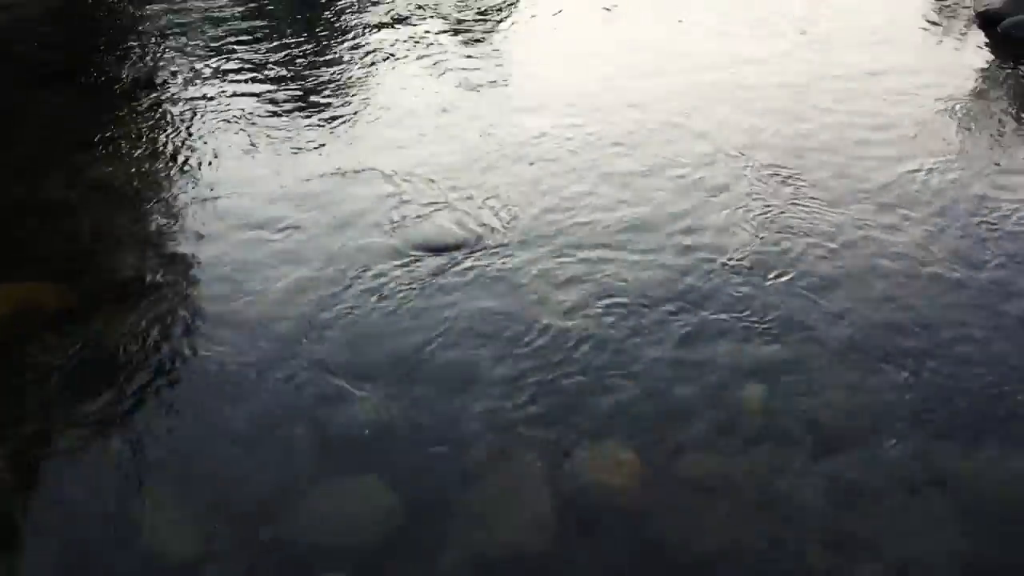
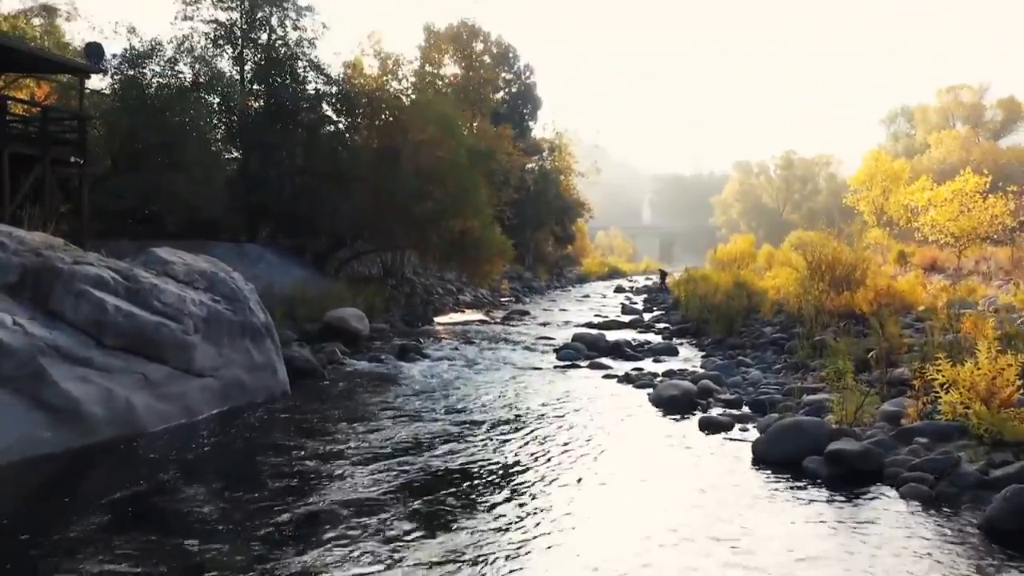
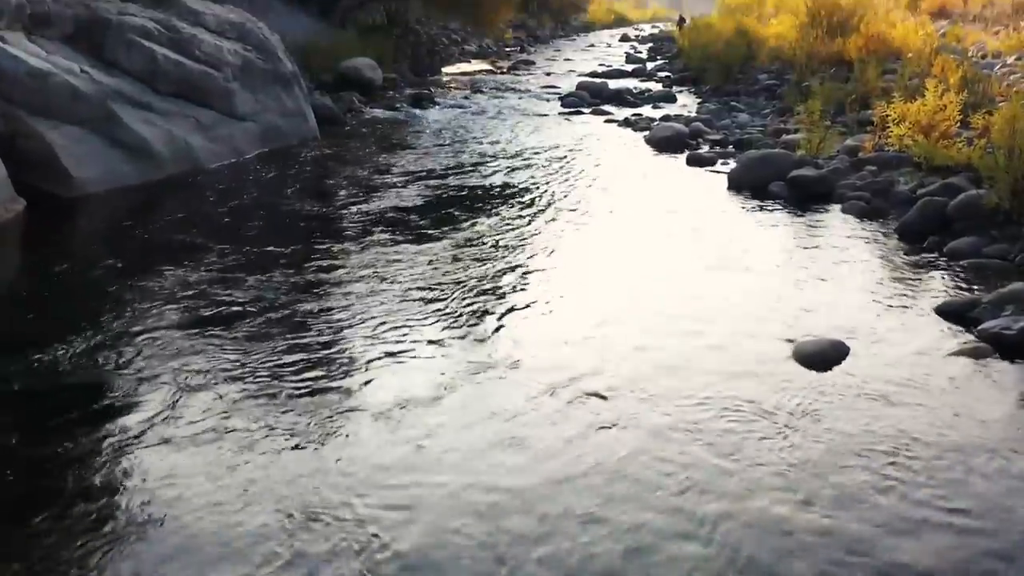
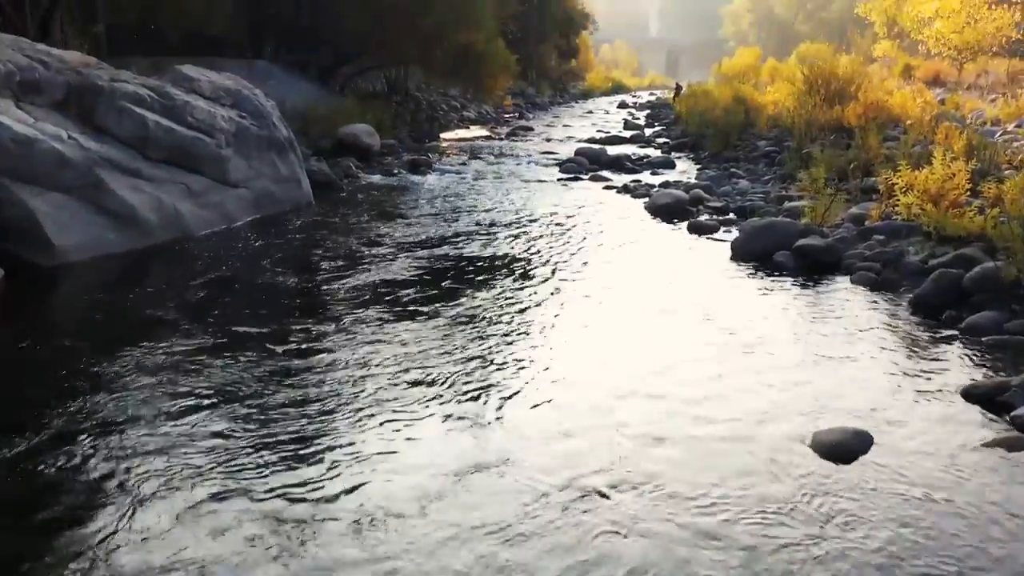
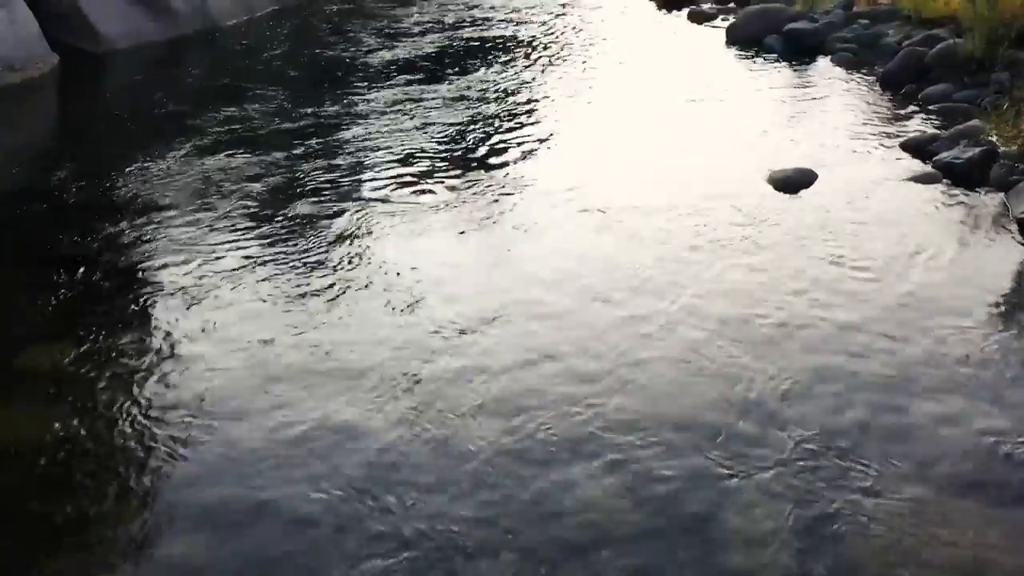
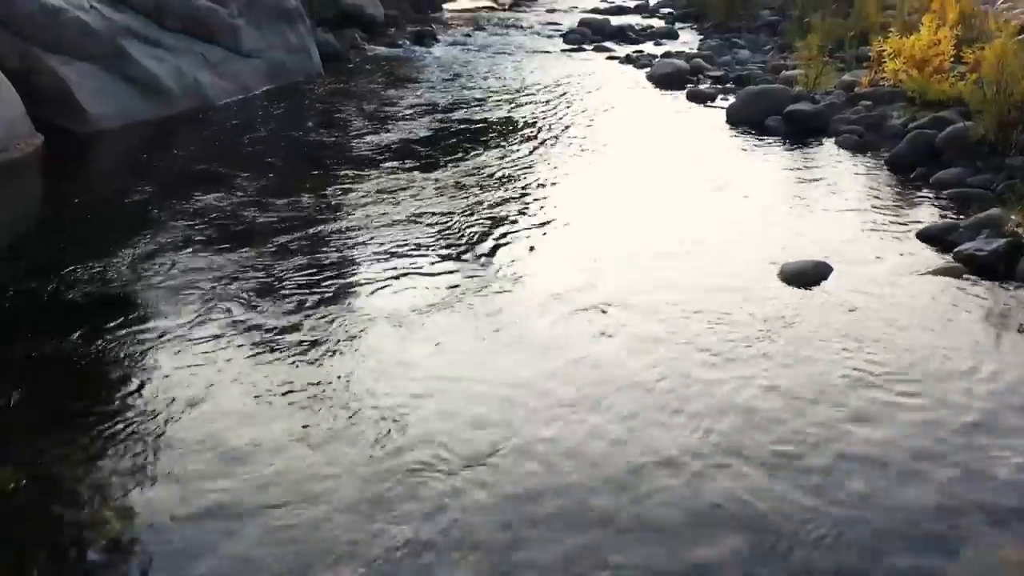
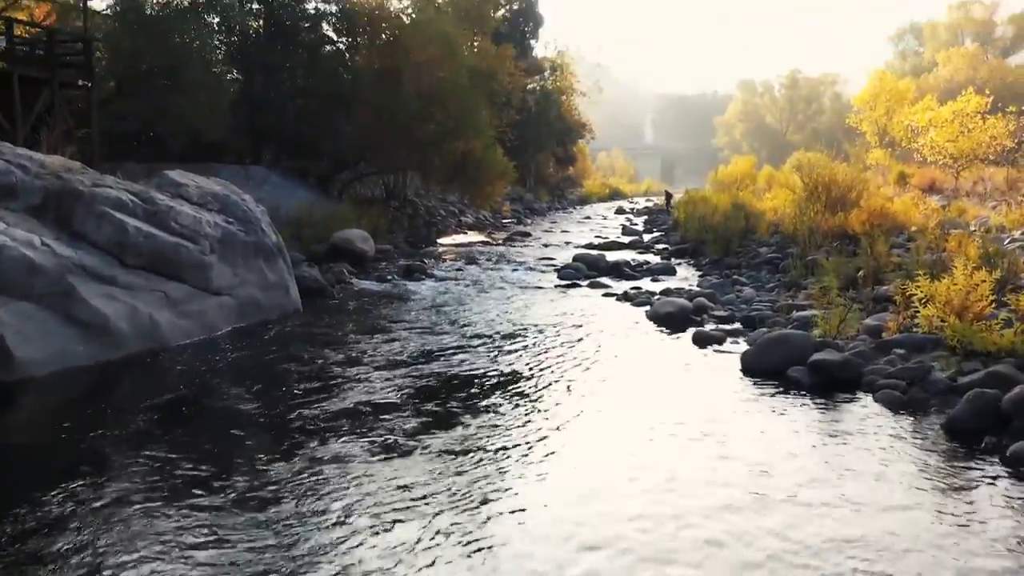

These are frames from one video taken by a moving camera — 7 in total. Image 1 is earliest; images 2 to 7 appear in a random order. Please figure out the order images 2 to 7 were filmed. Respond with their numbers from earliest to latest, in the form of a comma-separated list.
5, 6, 3, 4, 7, 2
